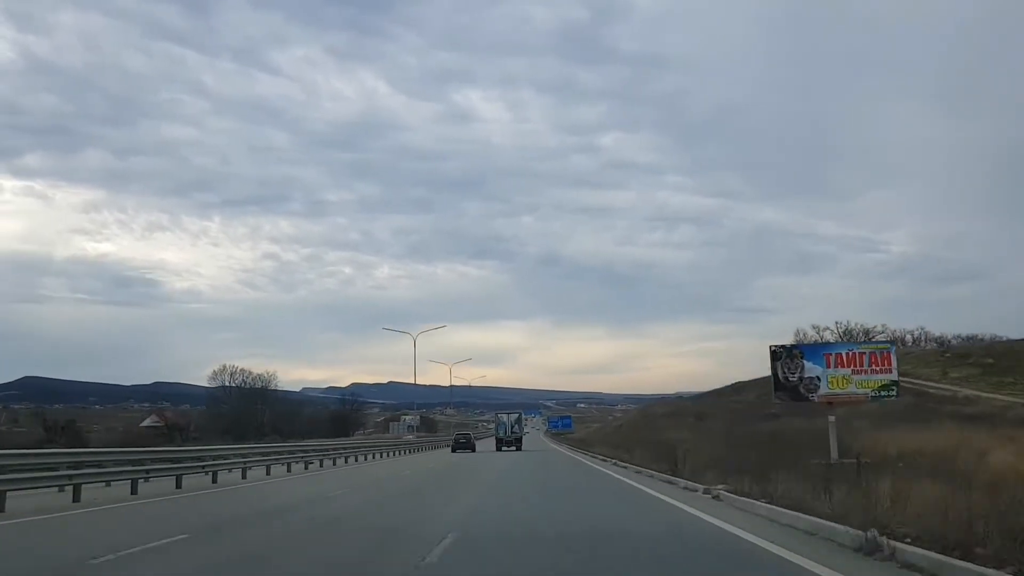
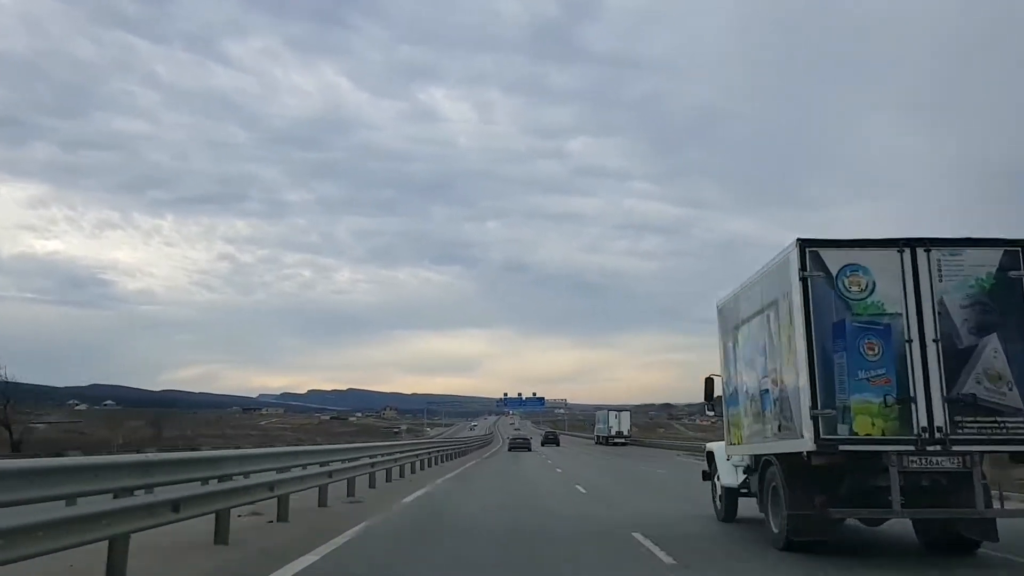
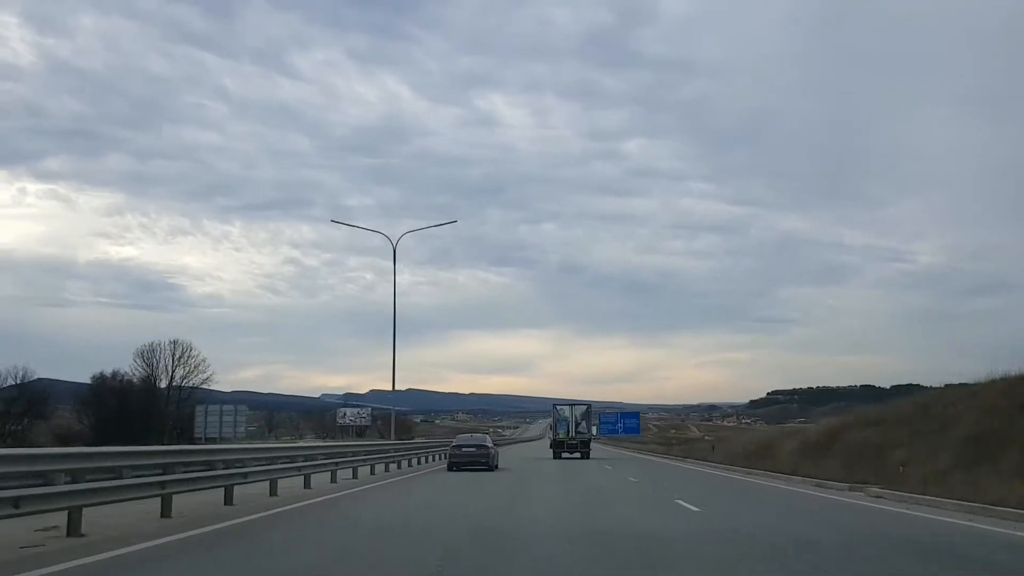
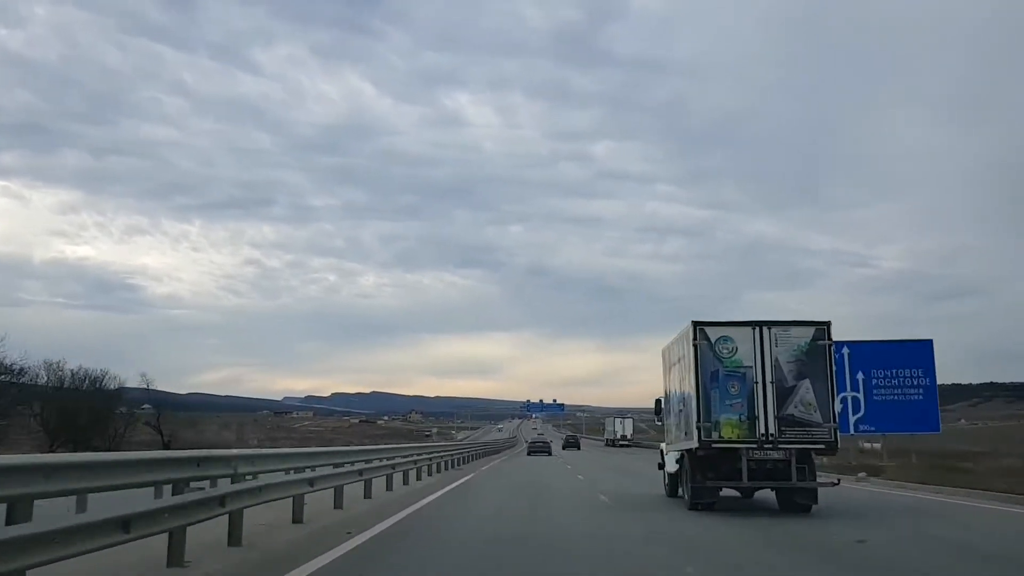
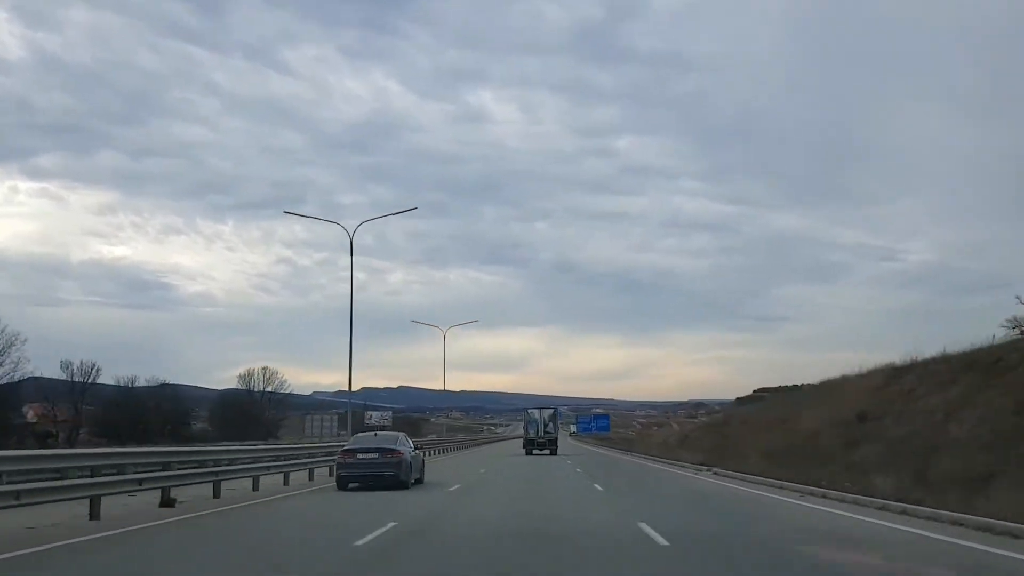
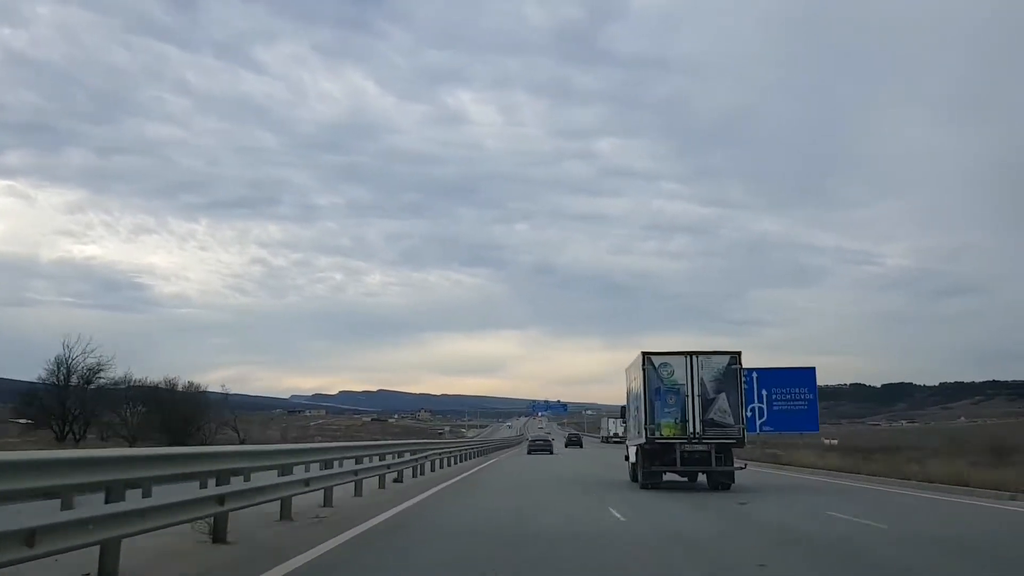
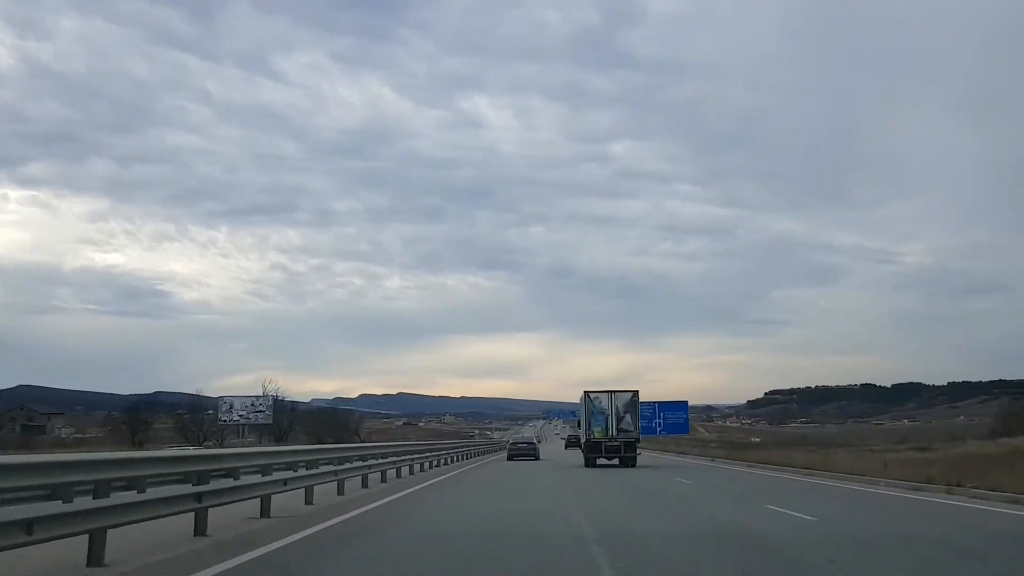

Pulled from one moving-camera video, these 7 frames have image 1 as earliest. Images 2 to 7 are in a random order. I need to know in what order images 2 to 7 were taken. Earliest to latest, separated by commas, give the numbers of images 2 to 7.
5, 3, 7, 6, 4, 2
